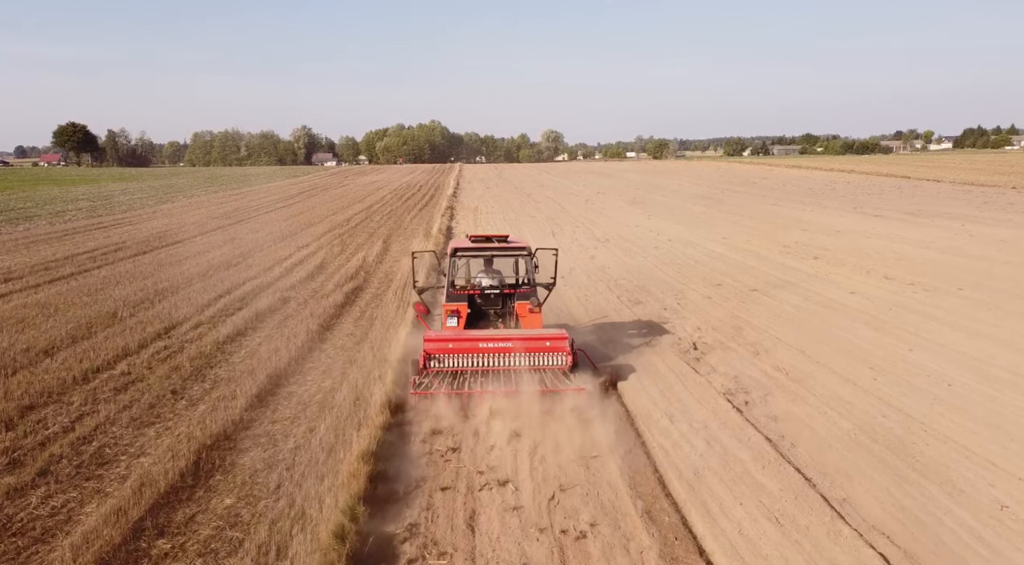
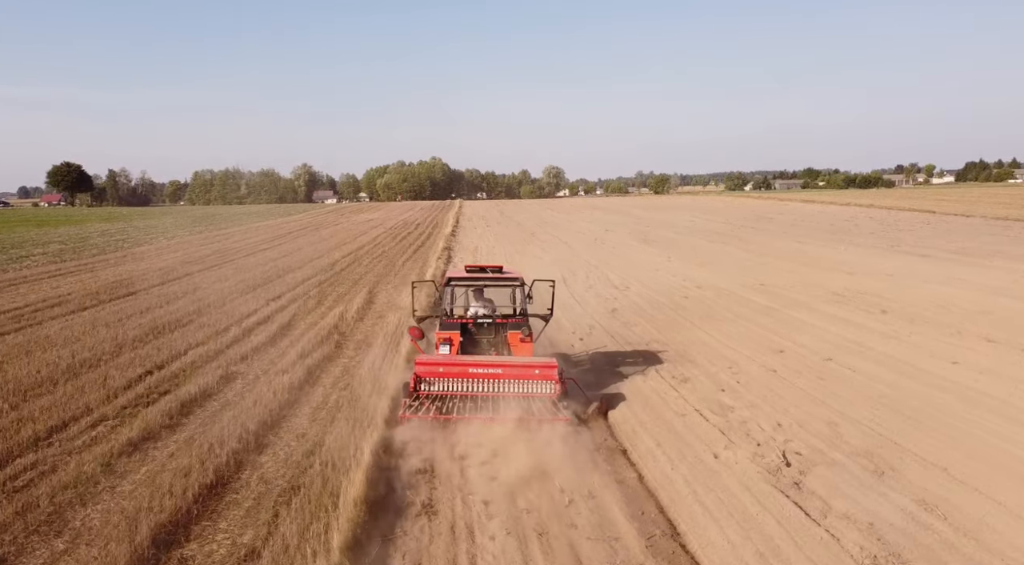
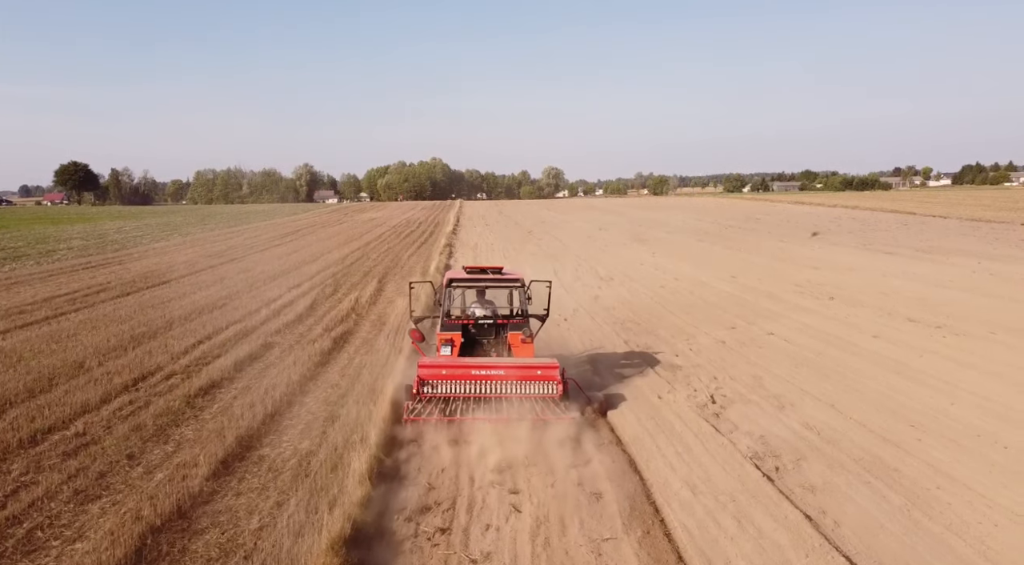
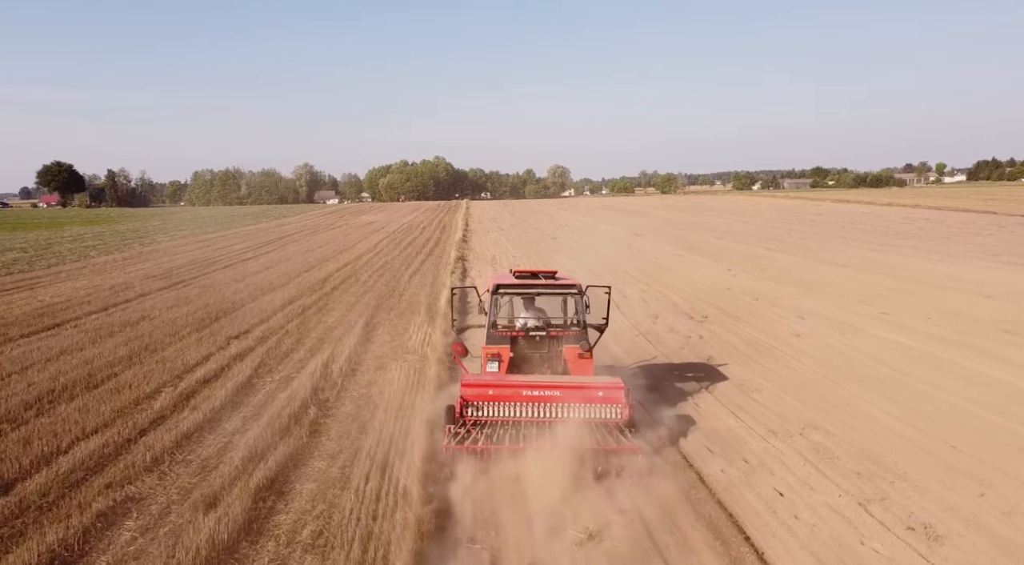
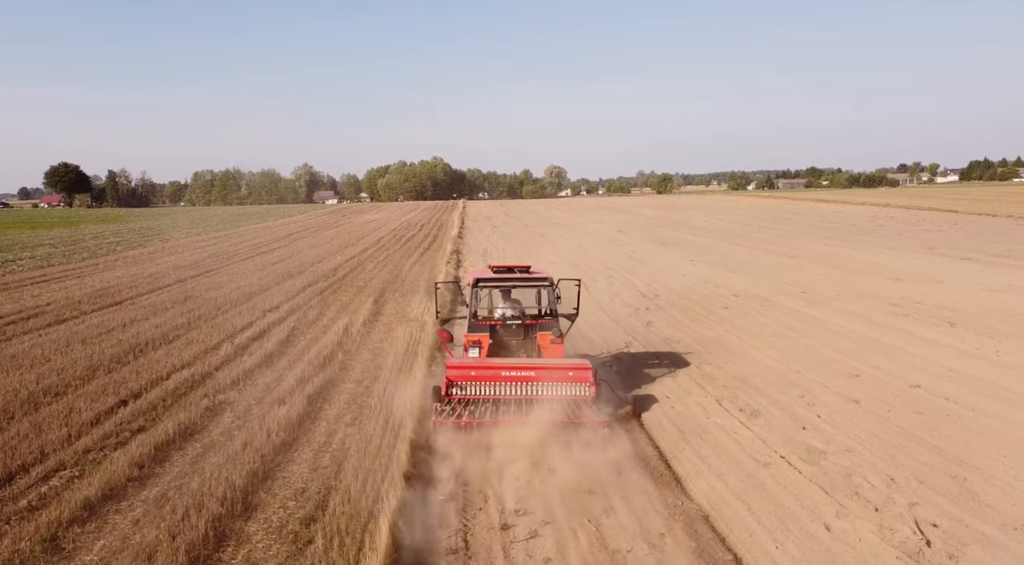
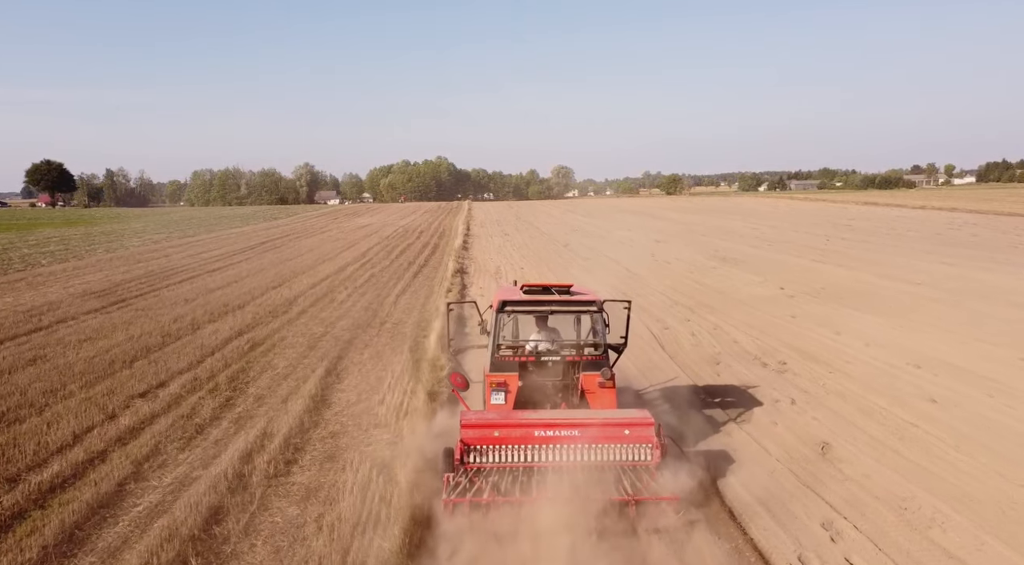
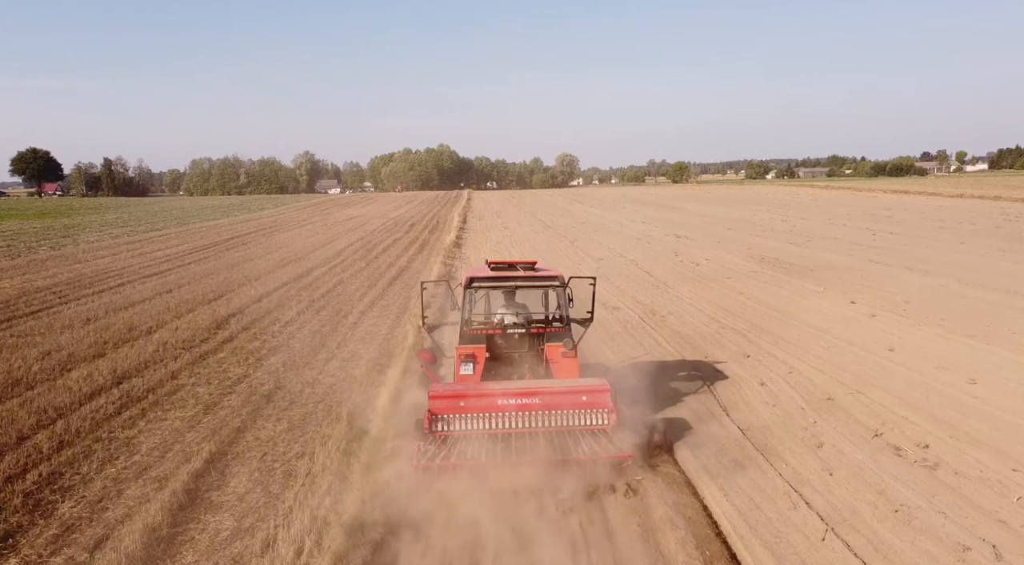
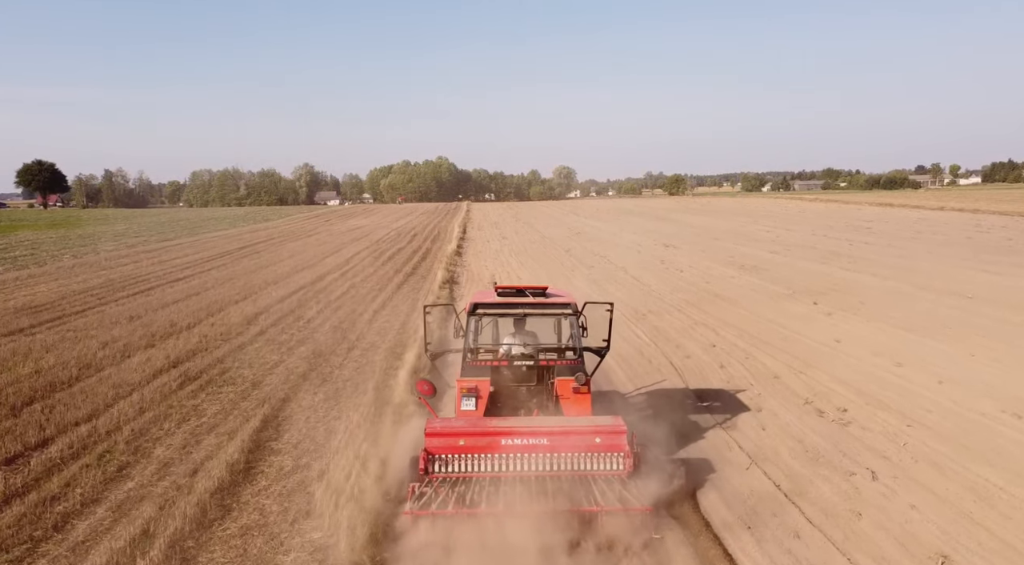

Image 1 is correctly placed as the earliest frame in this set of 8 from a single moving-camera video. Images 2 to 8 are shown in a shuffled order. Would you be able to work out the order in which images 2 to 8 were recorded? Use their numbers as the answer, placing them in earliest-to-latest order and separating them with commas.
3, 2, 5, 4, 6, 8, 7
